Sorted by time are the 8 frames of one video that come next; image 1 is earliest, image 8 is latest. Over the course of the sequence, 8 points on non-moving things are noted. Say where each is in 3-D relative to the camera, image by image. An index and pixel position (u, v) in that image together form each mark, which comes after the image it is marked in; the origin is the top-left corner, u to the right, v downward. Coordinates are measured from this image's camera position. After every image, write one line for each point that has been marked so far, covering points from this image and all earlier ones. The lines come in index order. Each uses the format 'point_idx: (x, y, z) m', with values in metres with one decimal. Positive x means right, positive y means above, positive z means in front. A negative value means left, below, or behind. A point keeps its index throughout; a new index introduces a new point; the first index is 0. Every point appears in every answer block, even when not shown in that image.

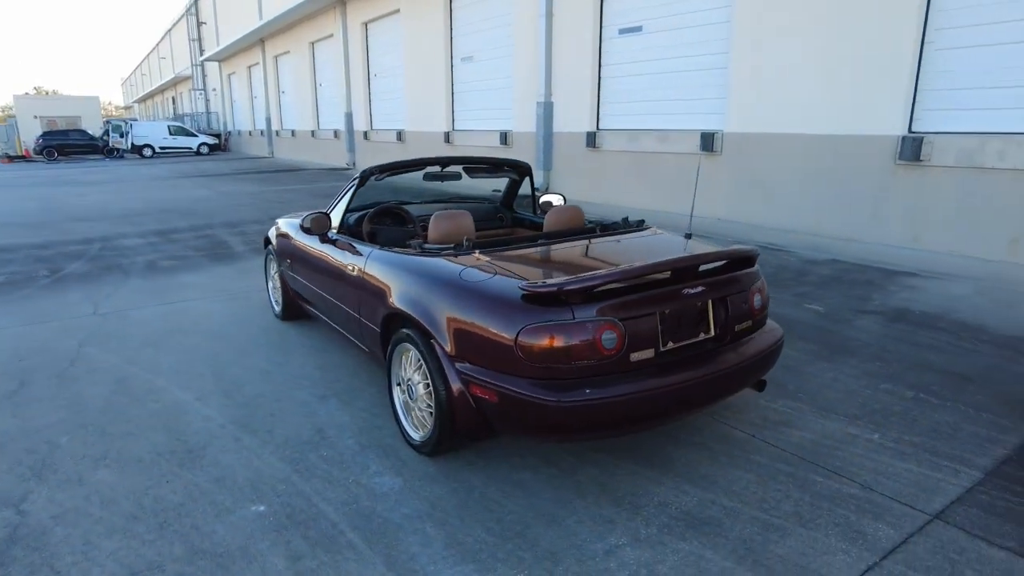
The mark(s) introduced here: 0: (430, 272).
0: (-0.4, +0.1, +3.1) m
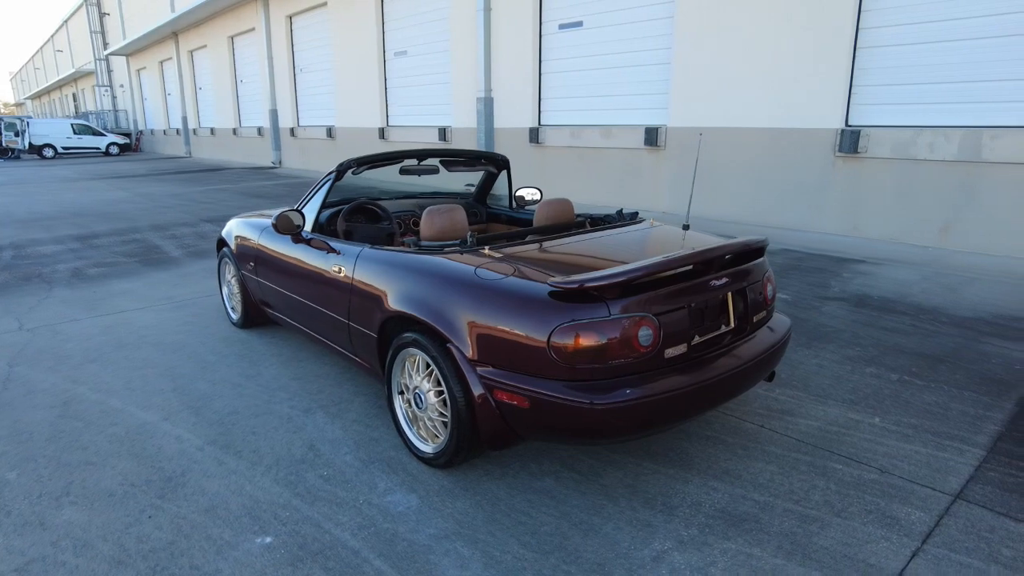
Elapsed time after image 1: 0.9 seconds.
0: (-0.3, +0.1, +2.9) m
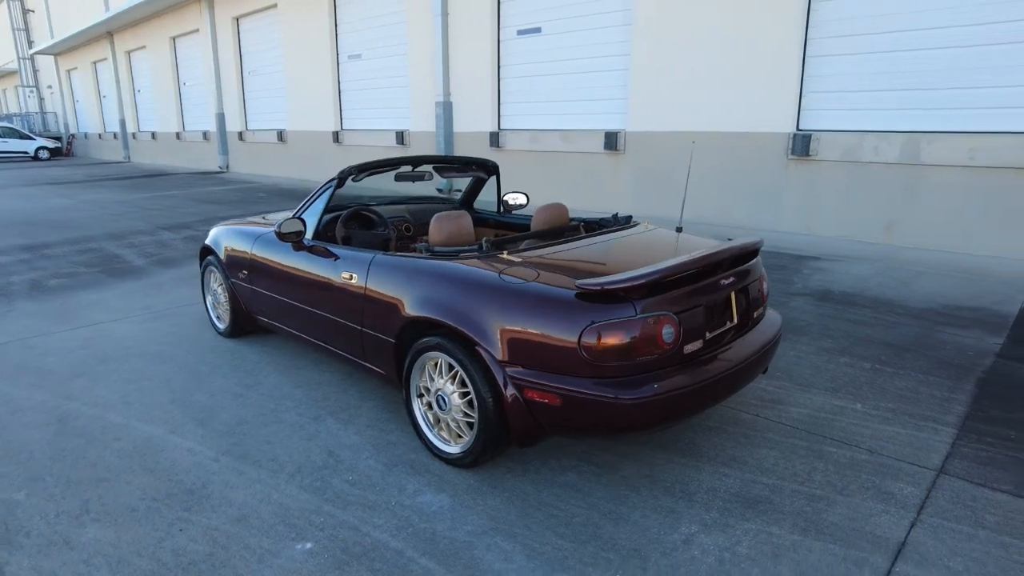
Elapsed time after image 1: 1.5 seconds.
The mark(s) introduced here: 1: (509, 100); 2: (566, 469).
0: (-0.2, +0.1, +3.0) m
1: (-0.1, +3.7, +12.3) m
2: (+0.3, -0.9, +3.1) m
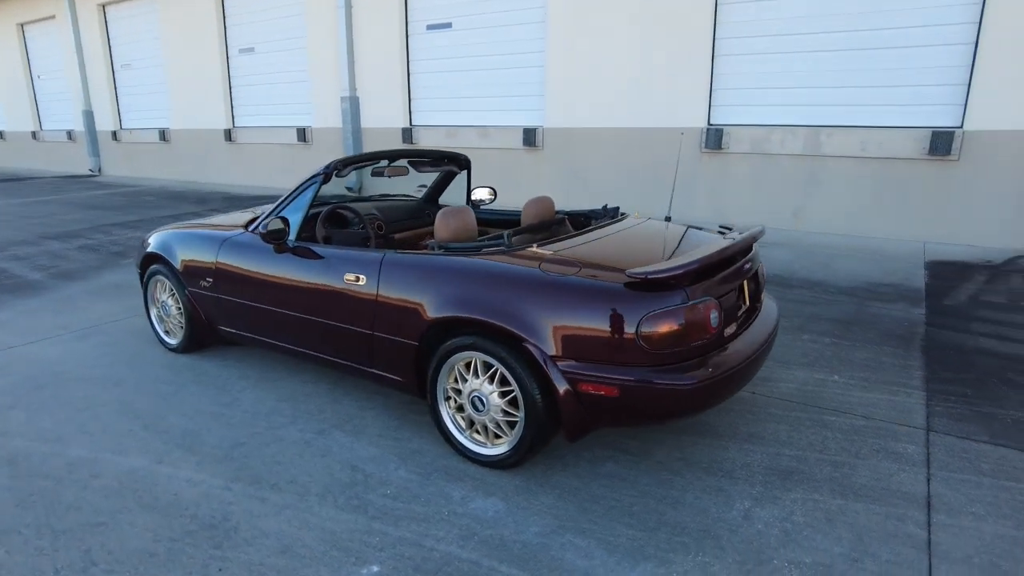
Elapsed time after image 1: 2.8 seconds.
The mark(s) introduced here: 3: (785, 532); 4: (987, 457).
0: (-0.1, +0.1, +2.9) m
1: (-1.8, +3.7, +12.0) m
2: (+0.4, -0.8, +3.1) m
3: (+1.1, -1.0, +2.6) m
4: (+2.4, -0.8, +3.1) m
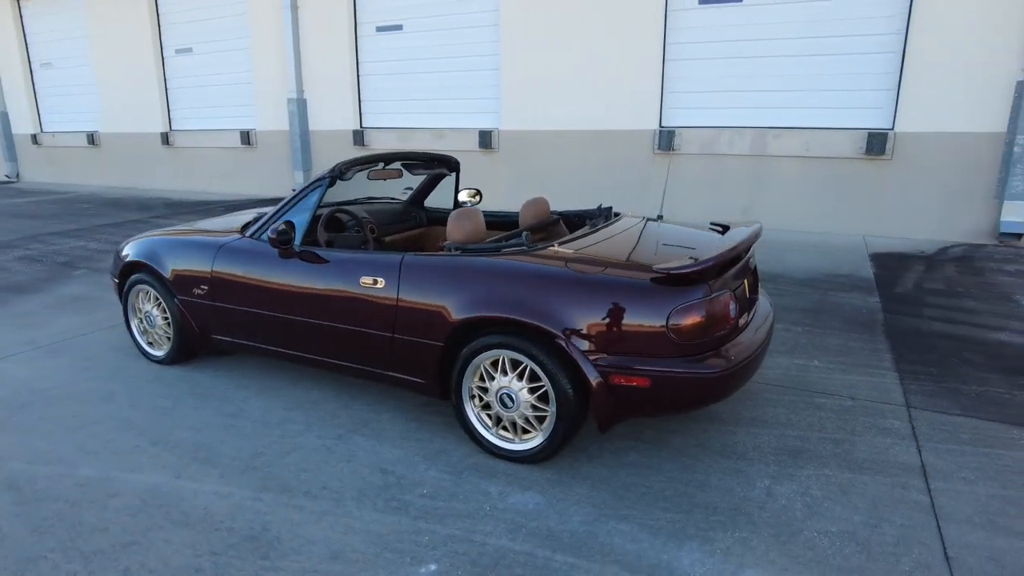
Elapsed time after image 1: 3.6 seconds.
0: (0.0, +0.1, +3.0) m
1: (-2.7, +3.6, +11.9) m
2: (+0.6, -0.8, +3.2) m
3: (+1.3, -1.0, +2.8) m
4: (+2.5, -0.8, +3.4) m
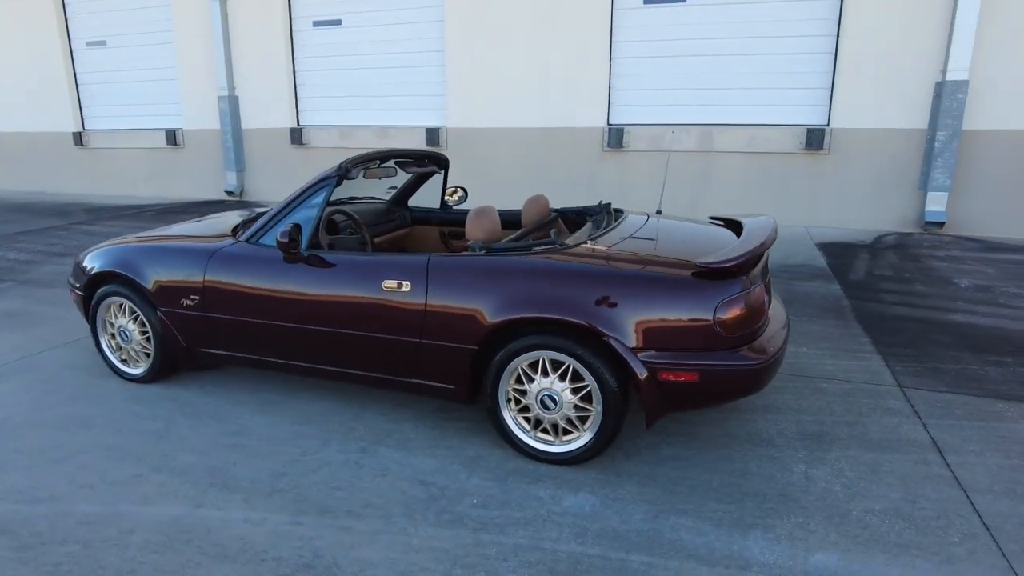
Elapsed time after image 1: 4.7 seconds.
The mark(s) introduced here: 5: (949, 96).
0: (+0.2, +0.1, +2.9) m
1: (-3.7, +3.5, +11.4) m
2: (+0.7, -0.8, +3.2) m
3: (+1.5, -0.9, +2.9) m
4: (+2.6, -0.7, +3.7) m
5: (+5.6, +2.5, +8.1) m
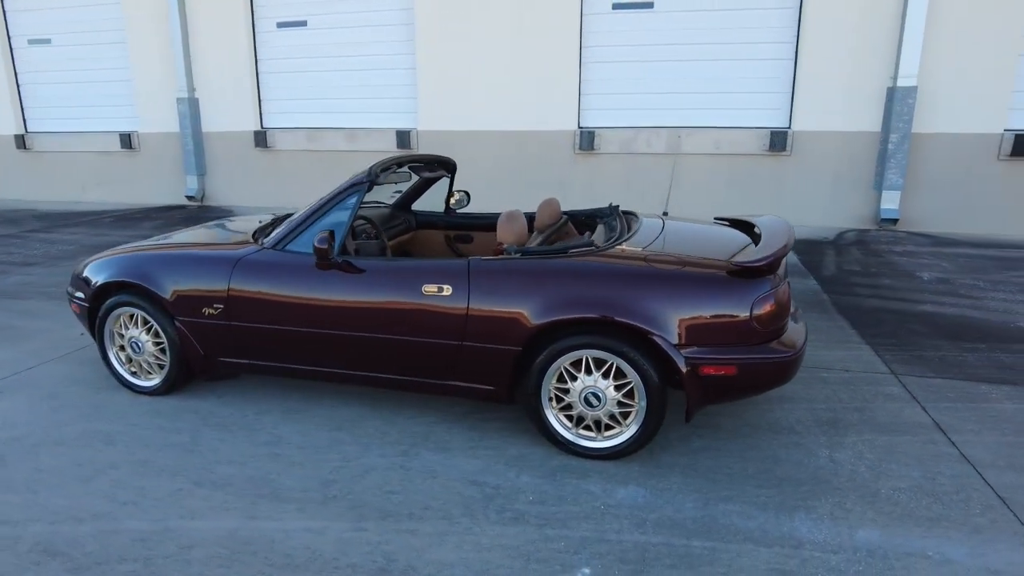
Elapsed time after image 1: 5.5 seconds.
0: (+0.4, +0.1, +3.0) m
1: (-4.2, +3.4, +11.2) m
2: (+0.9, -0.8, +3.4) m
3: (+1.8, -0.9, +3.1) m
4: (+2.8, -0.6, +4.0) m
5: (+5.3, +2.6, +8.6) m
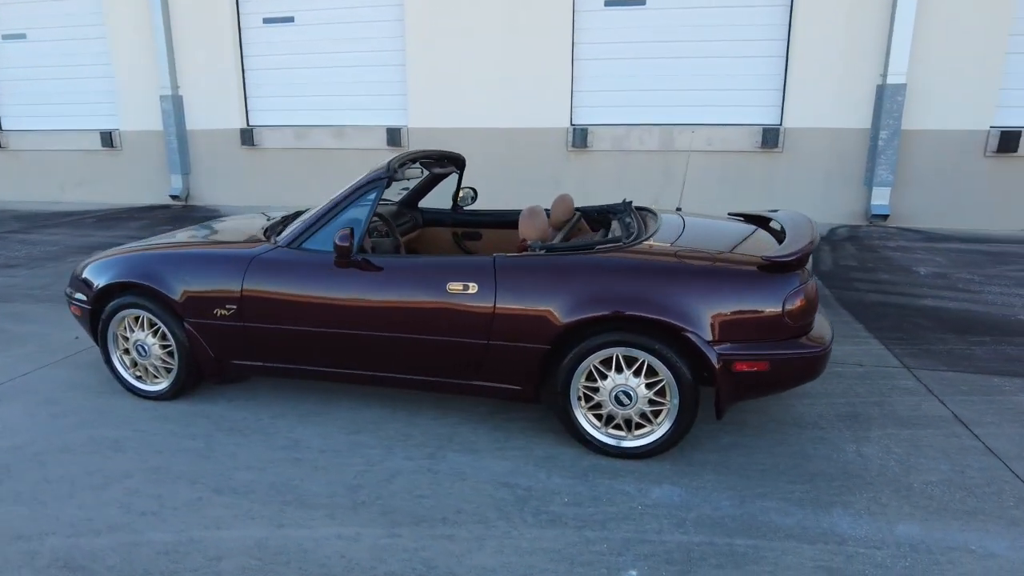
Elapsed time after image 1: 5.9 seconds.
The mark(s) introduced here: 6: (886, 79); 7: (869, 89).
0: (+0.6, +0.1, +3.0) m
1: (-4.4, +3.4, +11.0) m
2: (+1.1, -0.8, +3.3) m
3: (+1.9, -0.9, +3.1) m
4: (+2.9, -0.6, +4.0) m
5: (+5.3, +2.6, +8.7) m
6: (+5.2, +2.9, +8.7) m
7: (+5.1, +2.8, +9.0) m
